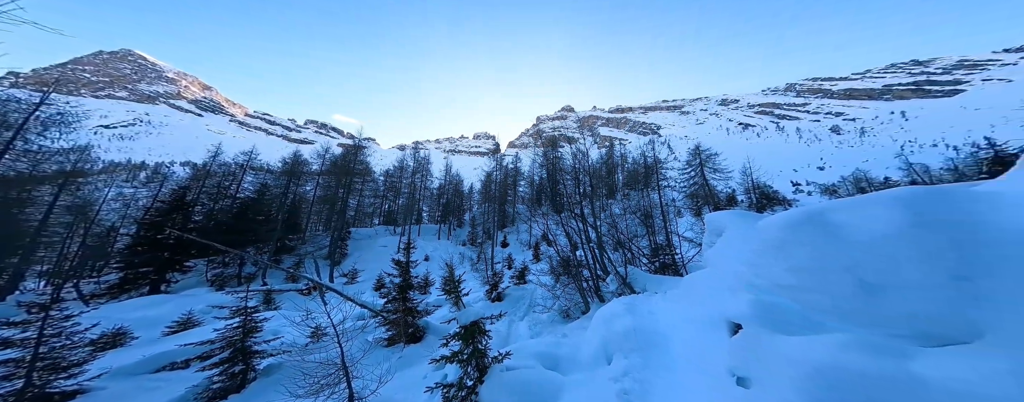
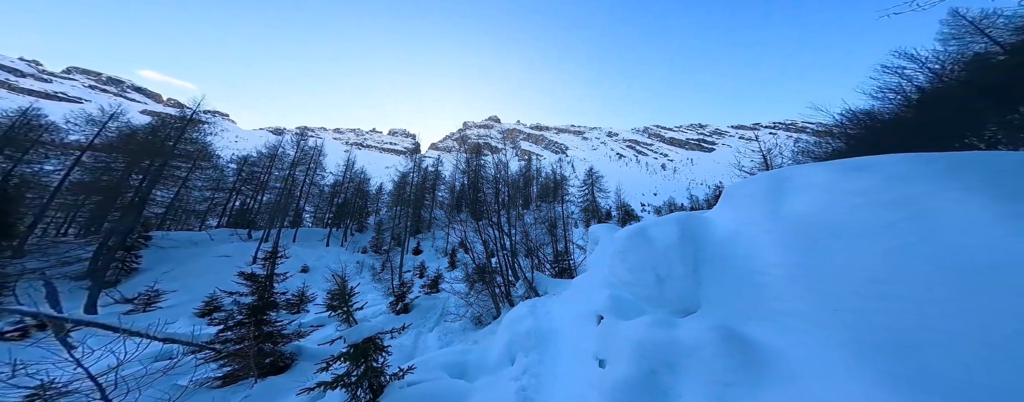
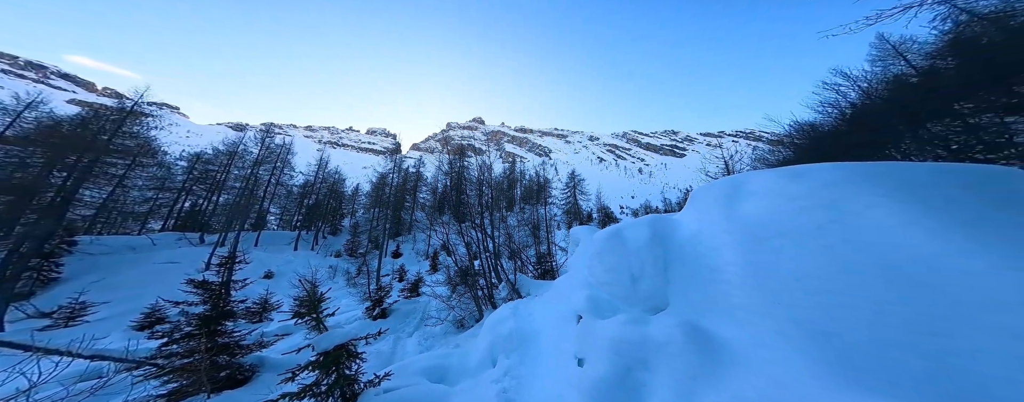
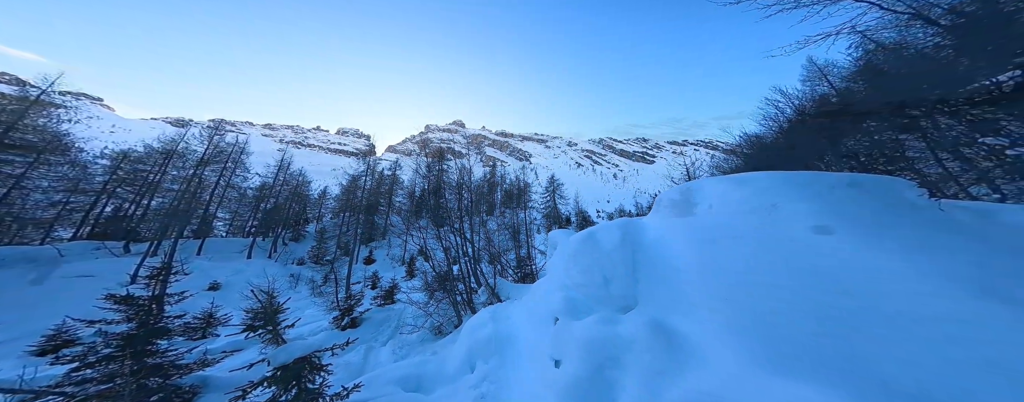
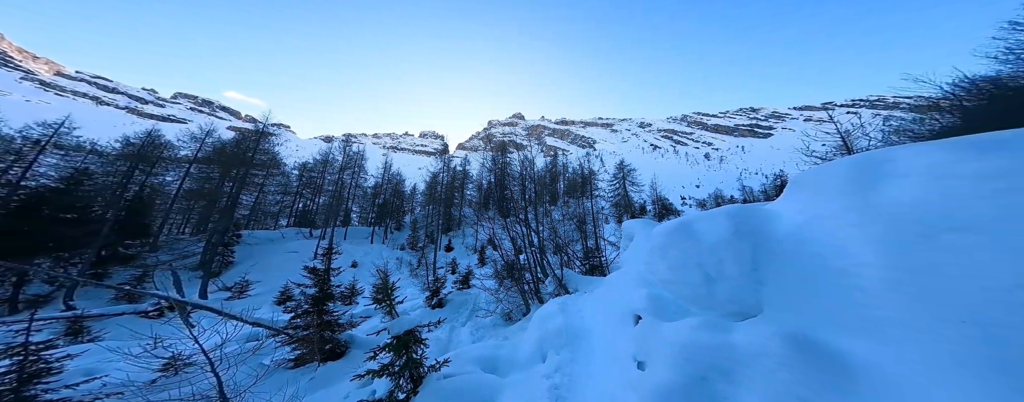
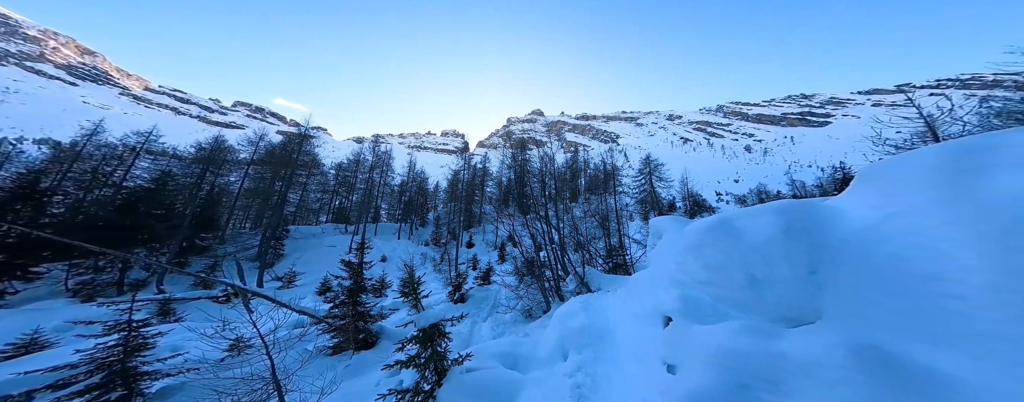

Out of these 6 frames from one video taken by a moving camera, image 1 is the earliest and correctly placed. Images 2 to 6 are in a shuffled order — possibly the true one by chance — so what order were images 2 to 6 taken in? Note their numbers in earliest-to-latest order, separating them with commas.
6, 5, 2, 3, 4
